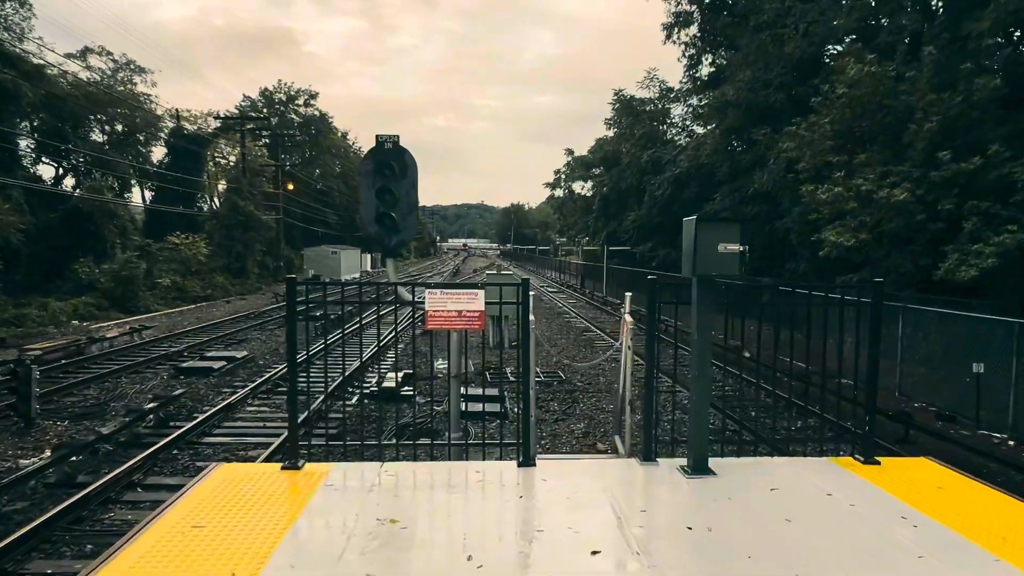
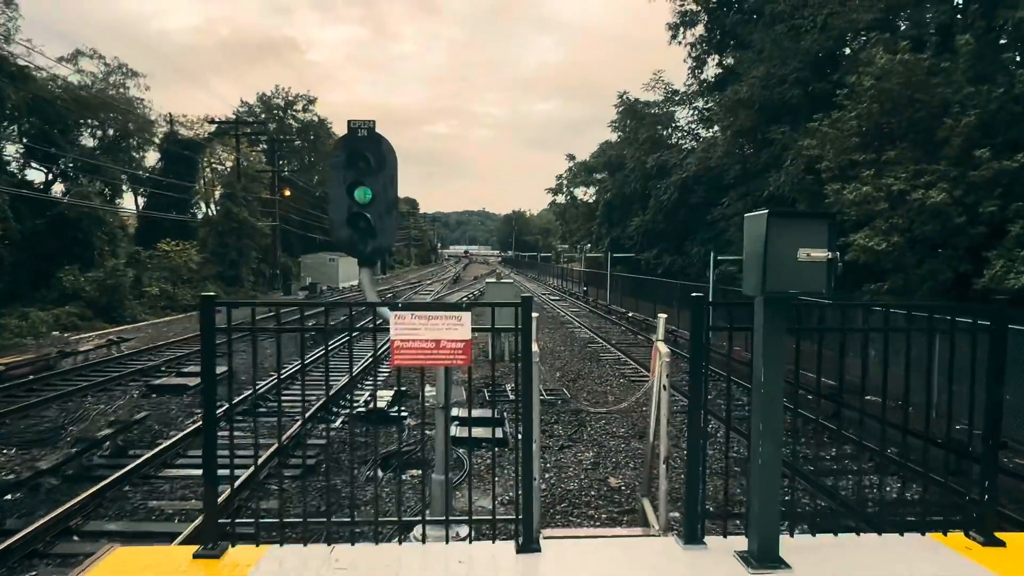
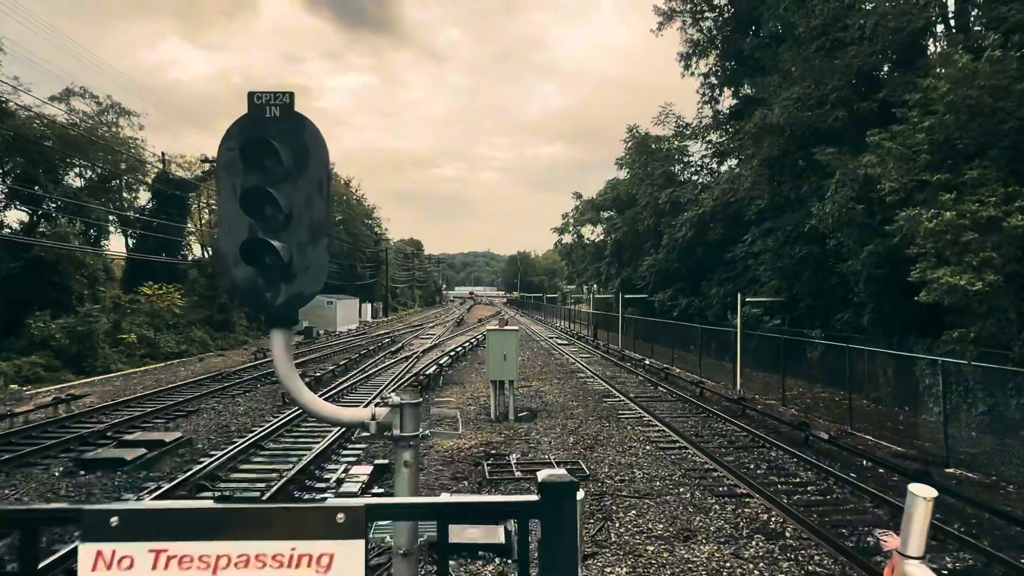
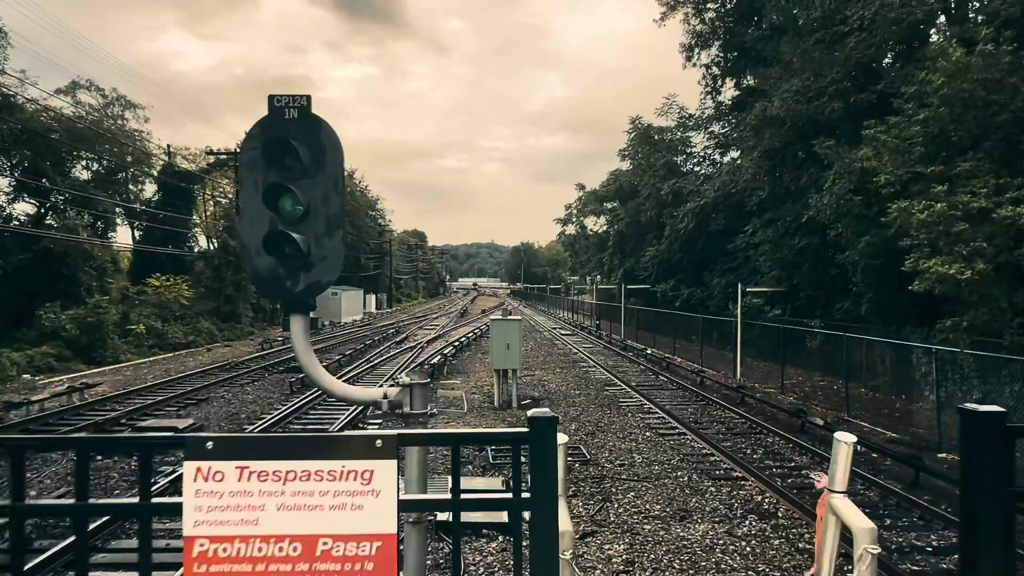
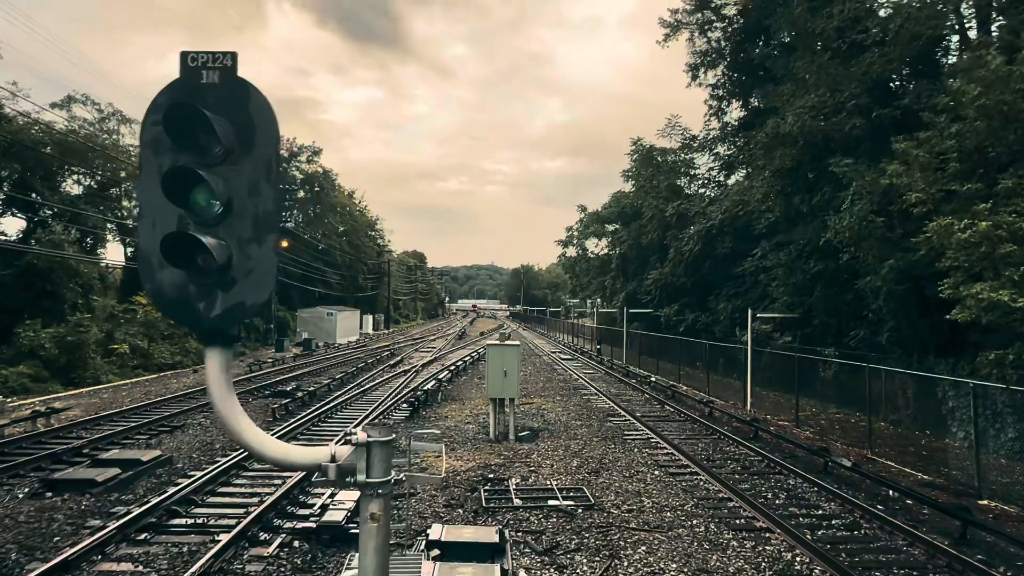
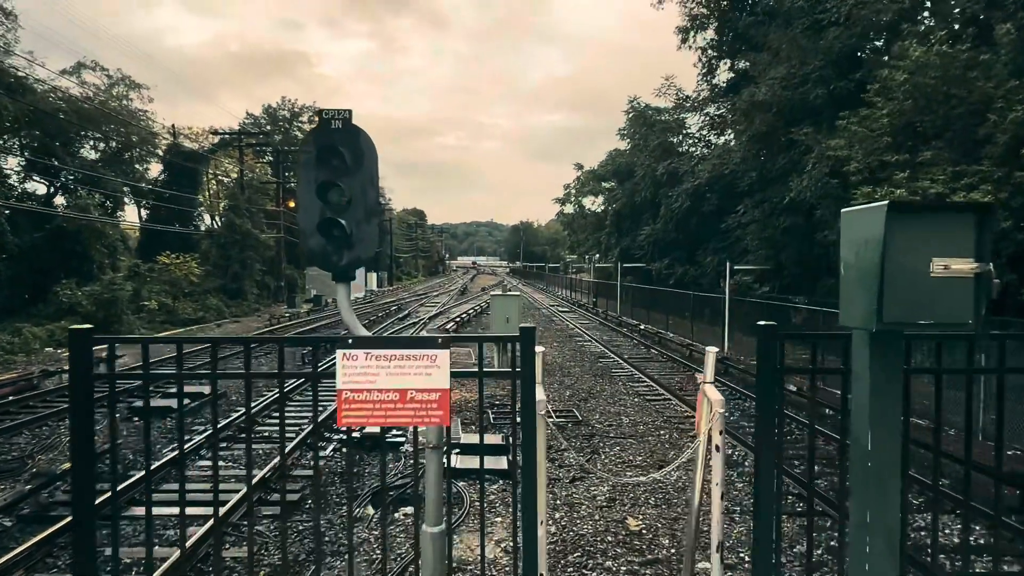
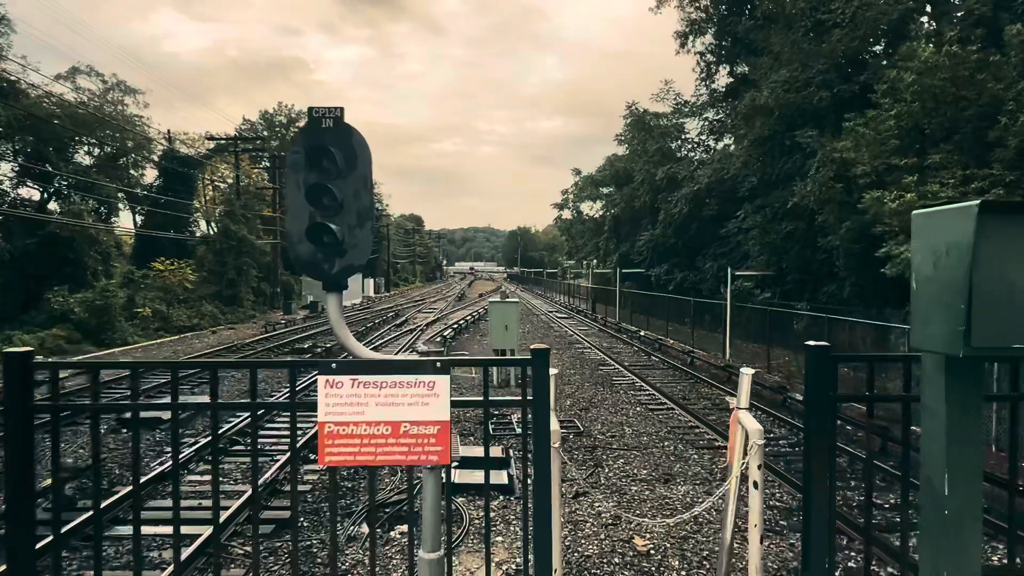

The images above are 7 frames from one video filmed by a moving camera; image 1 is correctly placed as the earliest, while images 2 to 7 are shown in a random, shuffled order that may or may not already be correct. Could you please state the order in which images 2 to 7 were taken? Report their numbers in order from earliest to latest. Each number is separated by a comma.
2, 6, 7, 4, 3, 5
